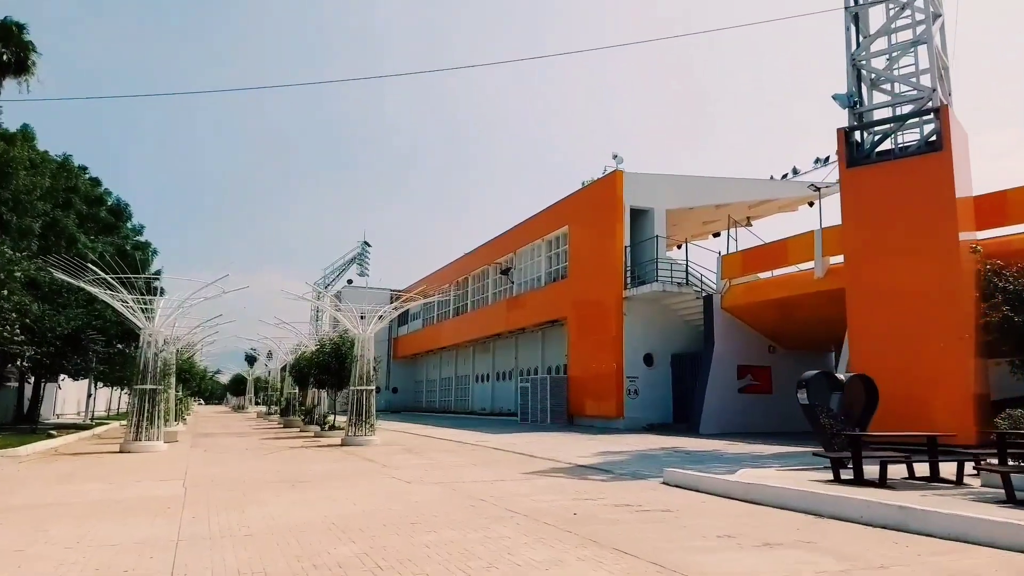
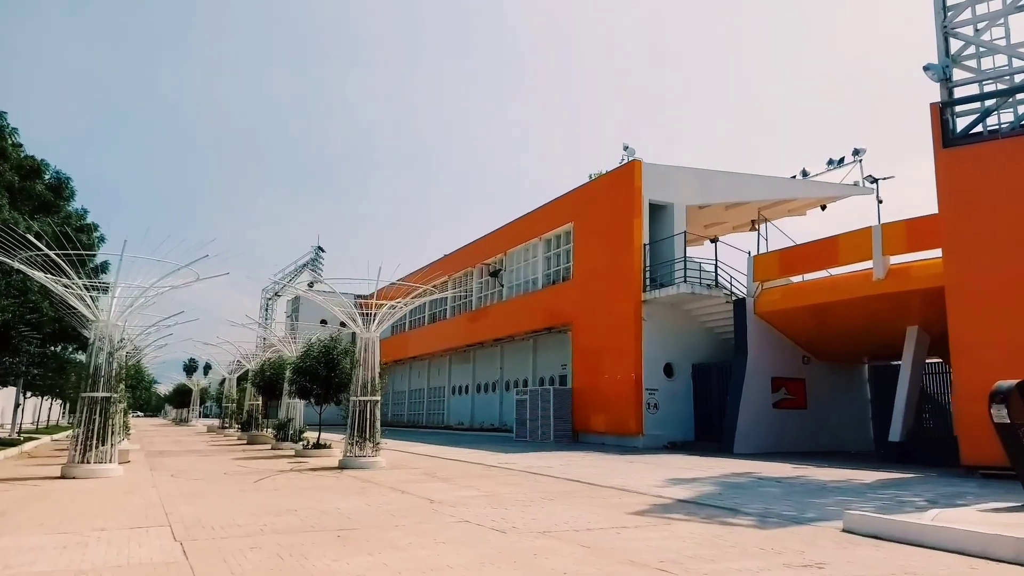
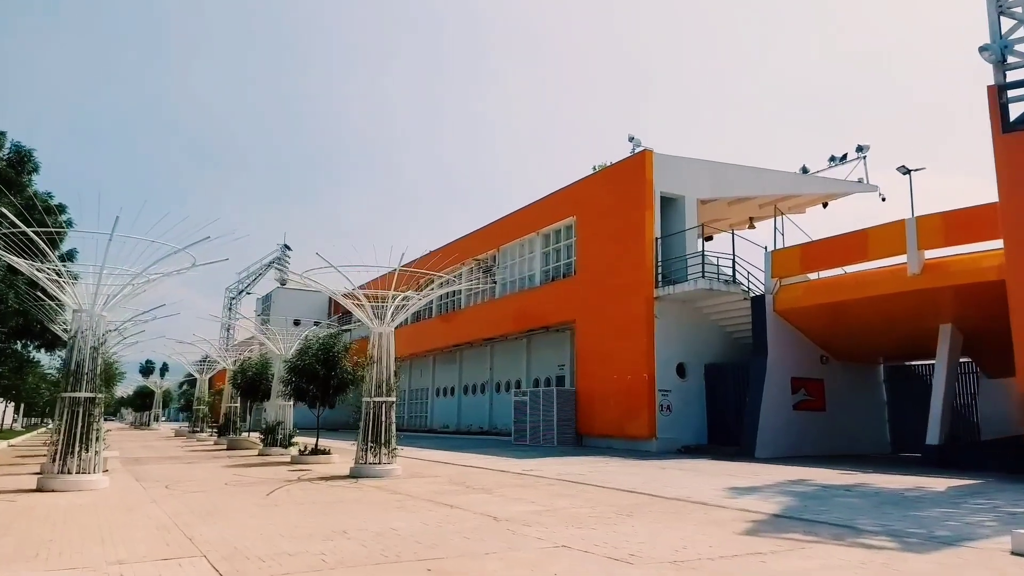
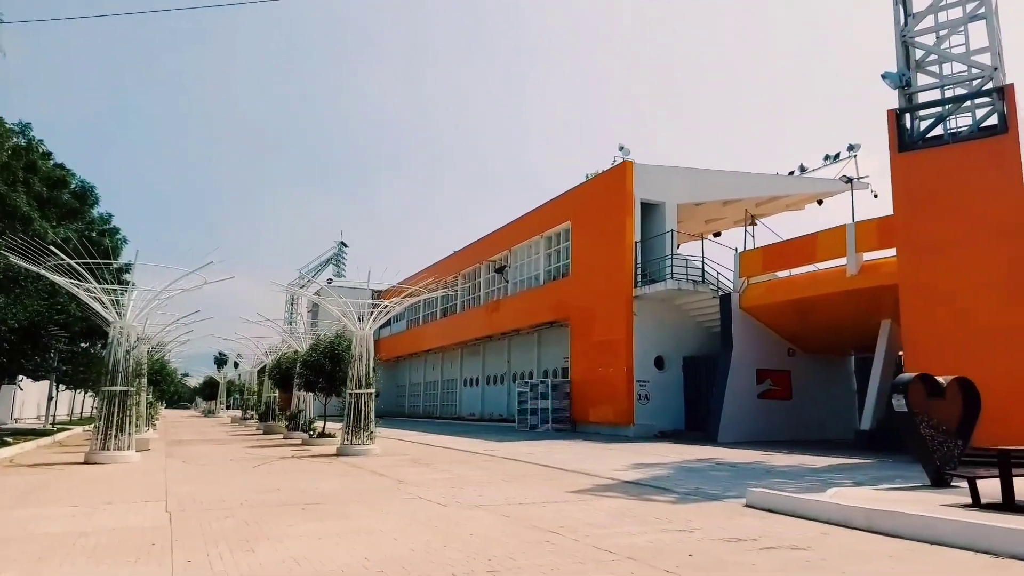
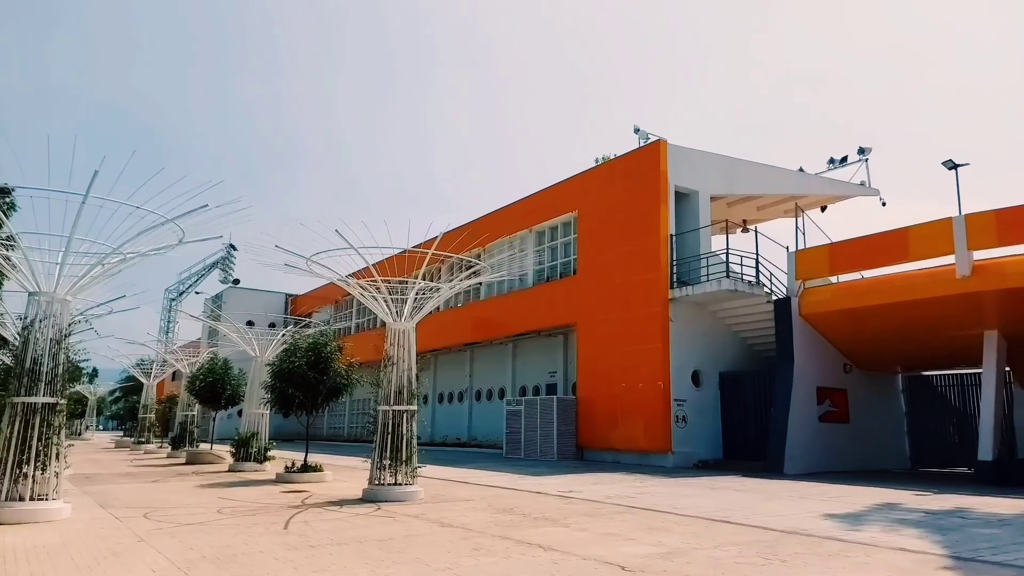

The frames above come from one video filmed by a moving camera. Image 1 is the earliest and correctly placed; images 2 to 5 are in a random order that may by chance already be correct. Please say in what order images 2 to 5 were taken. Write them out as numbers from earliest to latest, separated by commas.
4, 2, 3, 5
